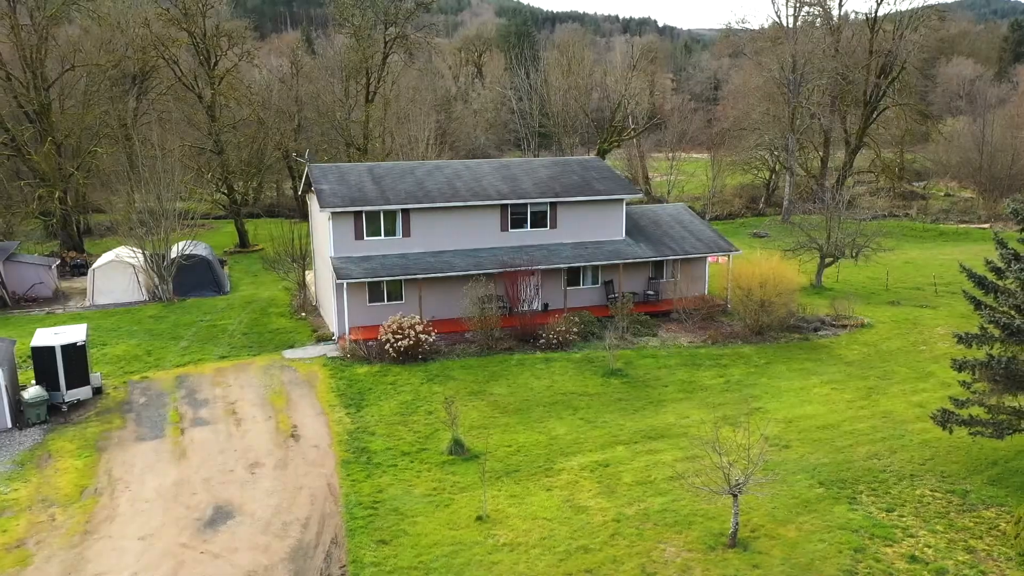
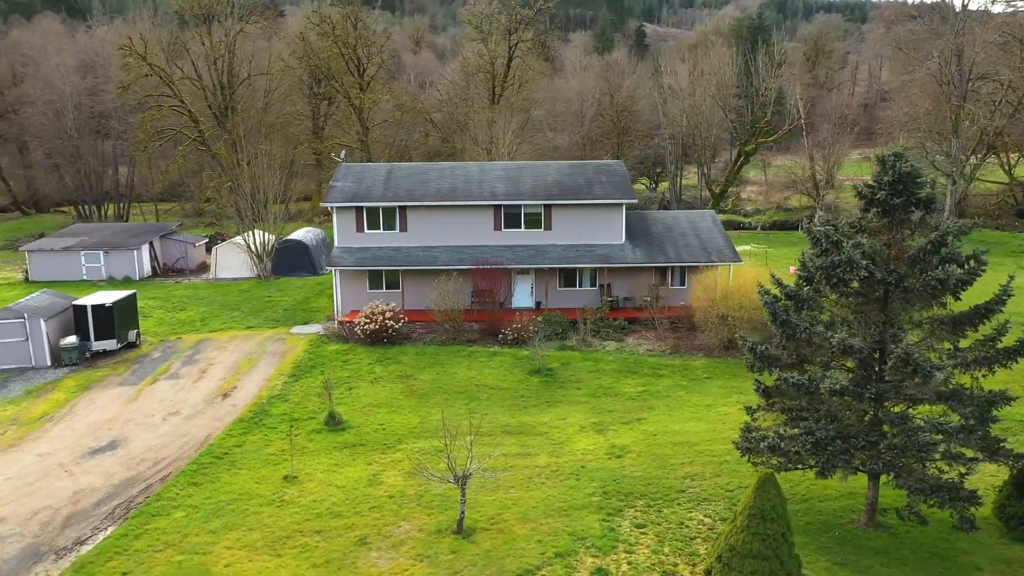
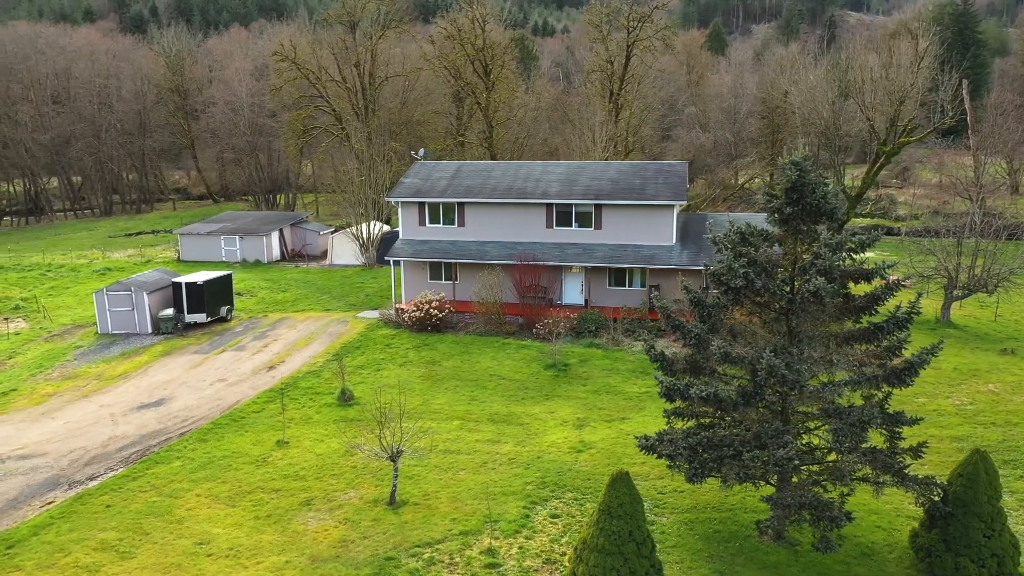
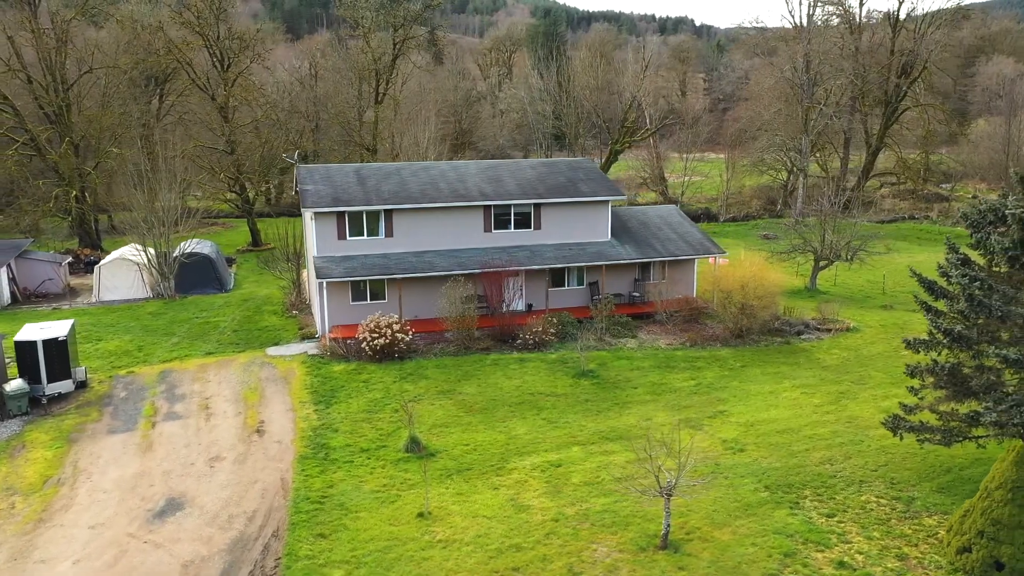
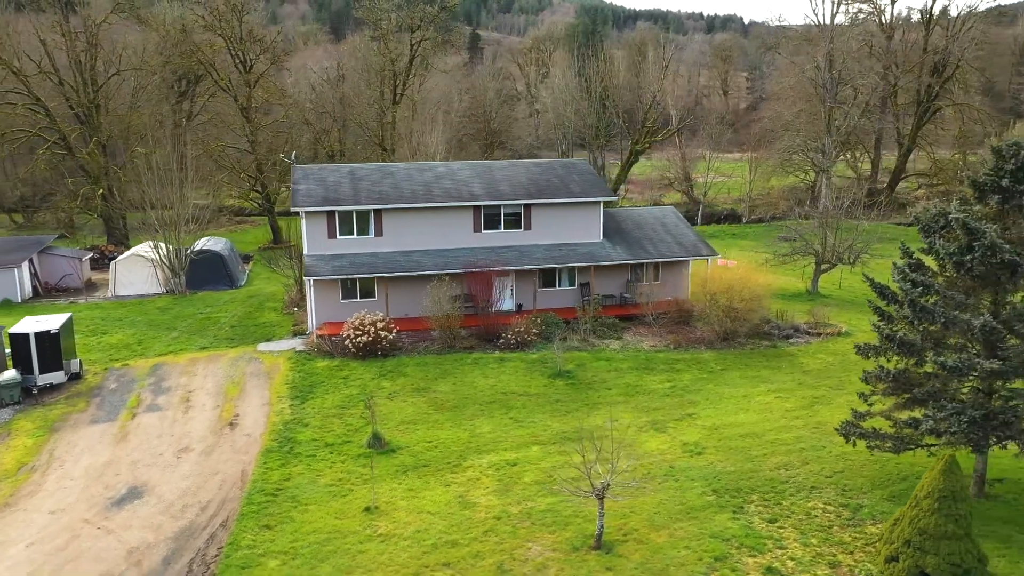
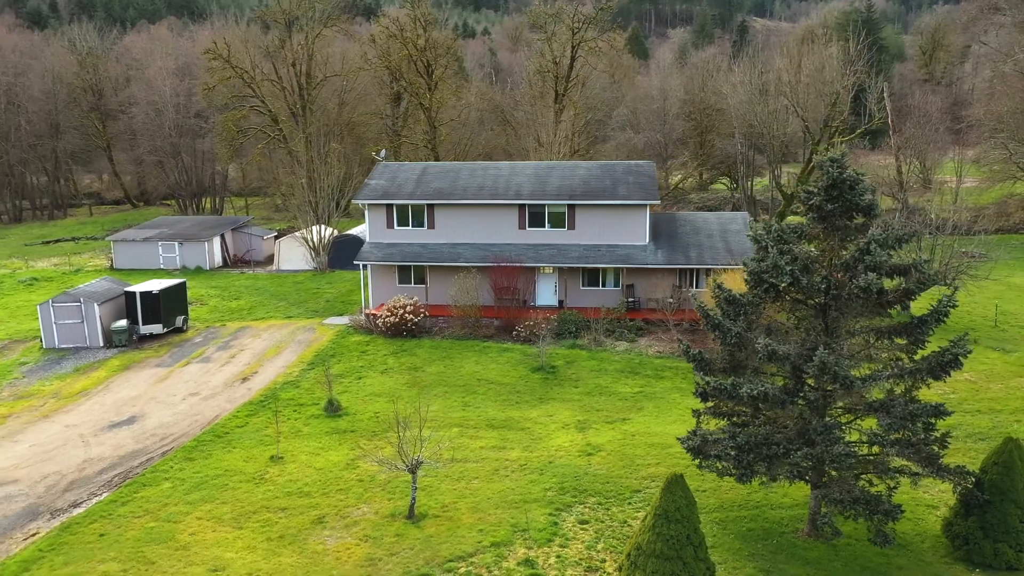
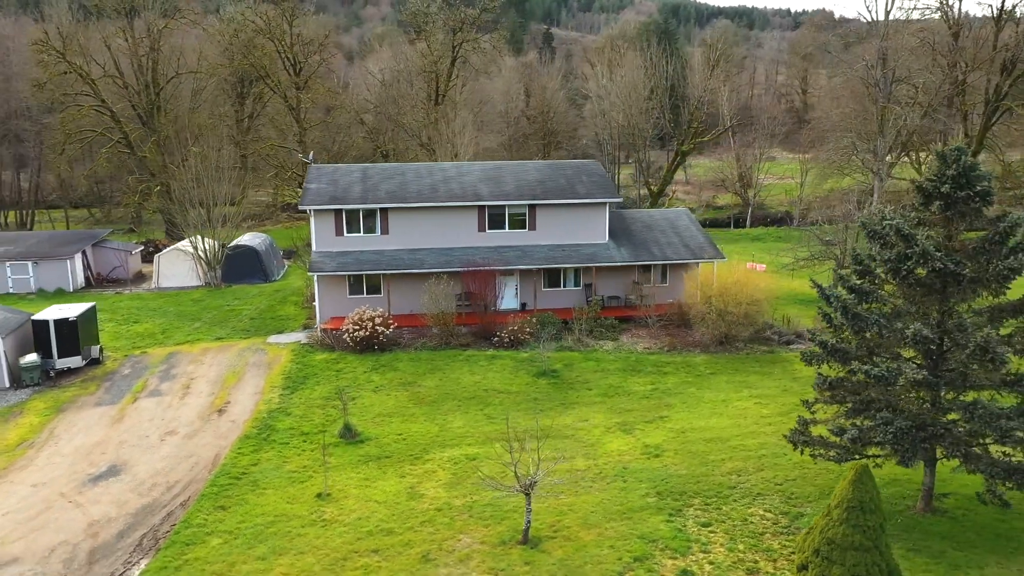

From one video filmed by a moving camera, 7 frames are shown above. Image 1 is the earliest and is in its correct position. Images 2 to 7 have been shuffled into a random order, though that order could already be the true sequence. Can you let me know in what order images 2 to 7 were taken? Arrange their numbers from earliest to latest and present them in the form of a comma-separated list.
4, 5, 7, 2, 6, 3
